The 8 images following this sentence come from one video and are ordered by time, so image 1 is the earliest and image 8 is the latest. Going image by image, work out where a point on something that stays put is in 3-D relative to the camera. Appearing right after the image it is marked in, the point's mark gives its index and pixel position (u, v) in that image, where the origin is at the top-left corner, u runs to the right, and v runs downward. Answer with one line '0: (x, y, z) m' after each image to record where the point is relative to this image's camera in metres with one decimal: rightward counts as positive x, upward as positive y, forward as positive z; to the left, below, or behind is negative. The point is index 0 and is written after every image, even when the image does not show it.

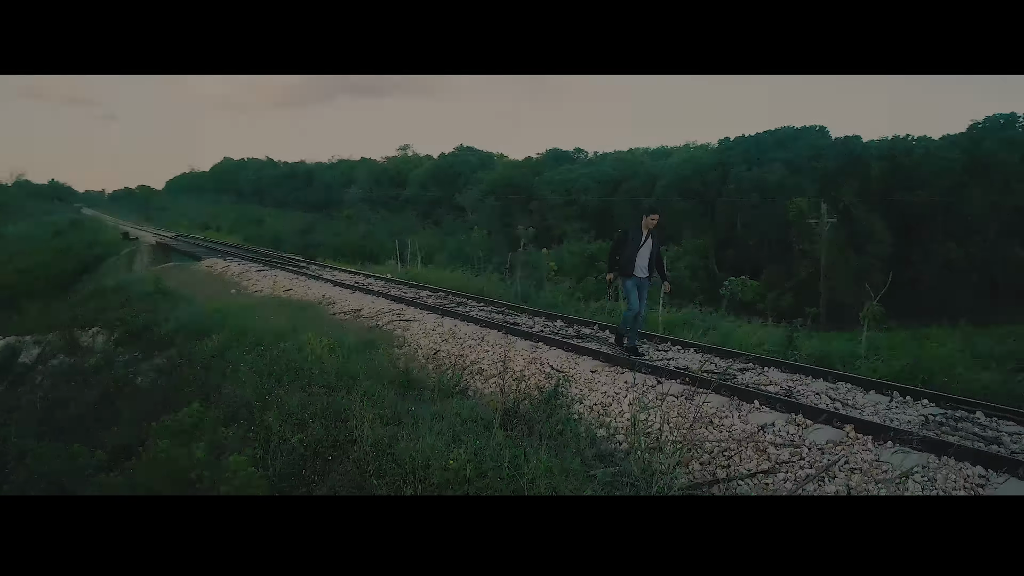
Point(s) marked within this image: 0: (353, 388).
0: (-1.3, -0.8, +6.2) m
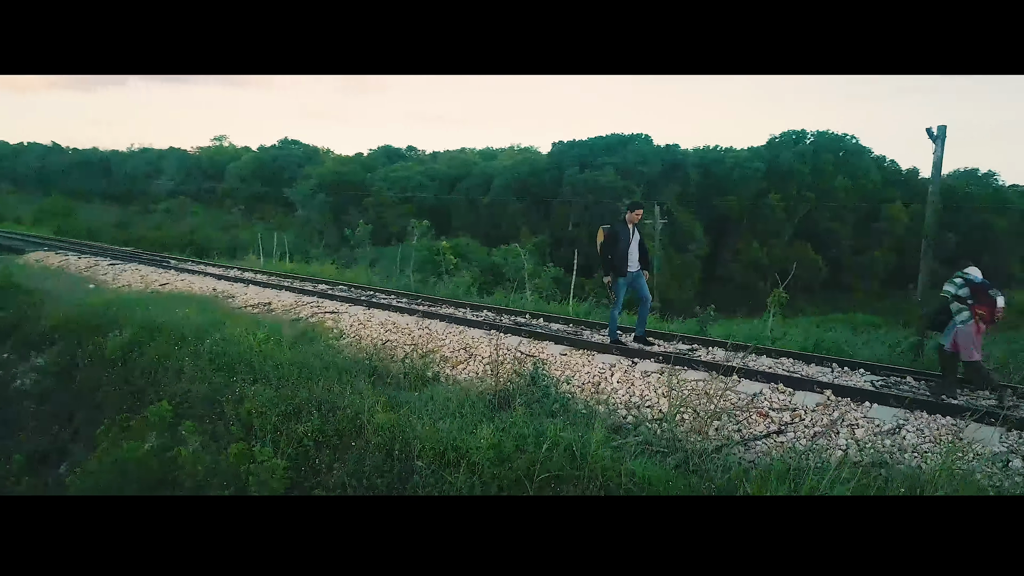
0: (-1.5, -0.7, +6.0) m
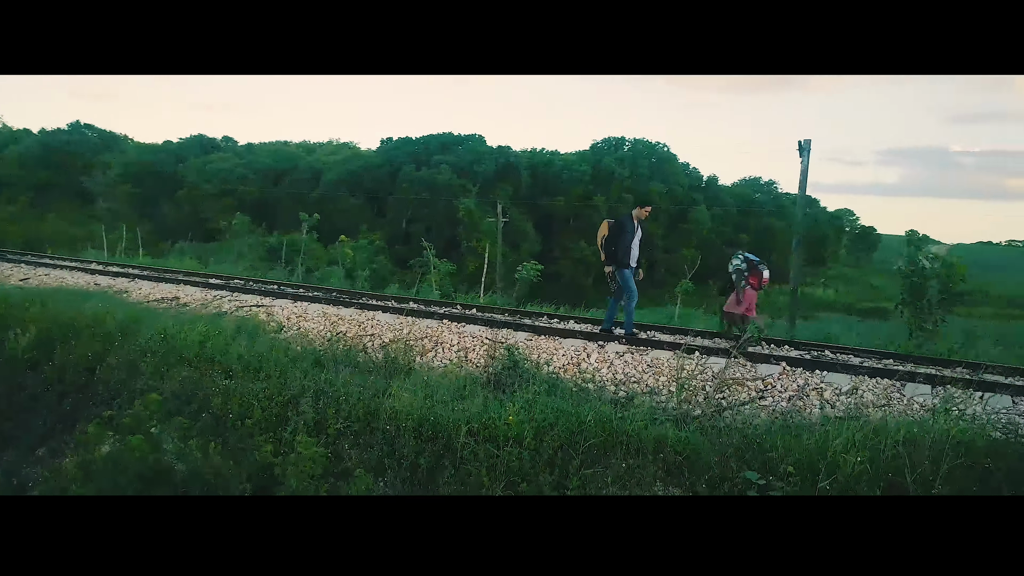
0: (-1.6, -0.7, +6.0) m
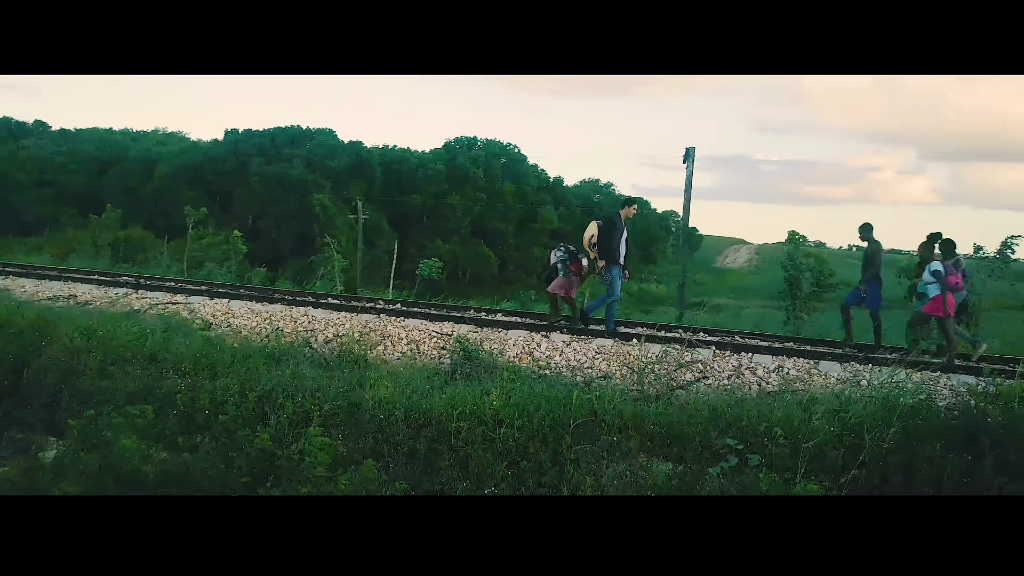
0: (-1.9, -0.6, +5.9) m
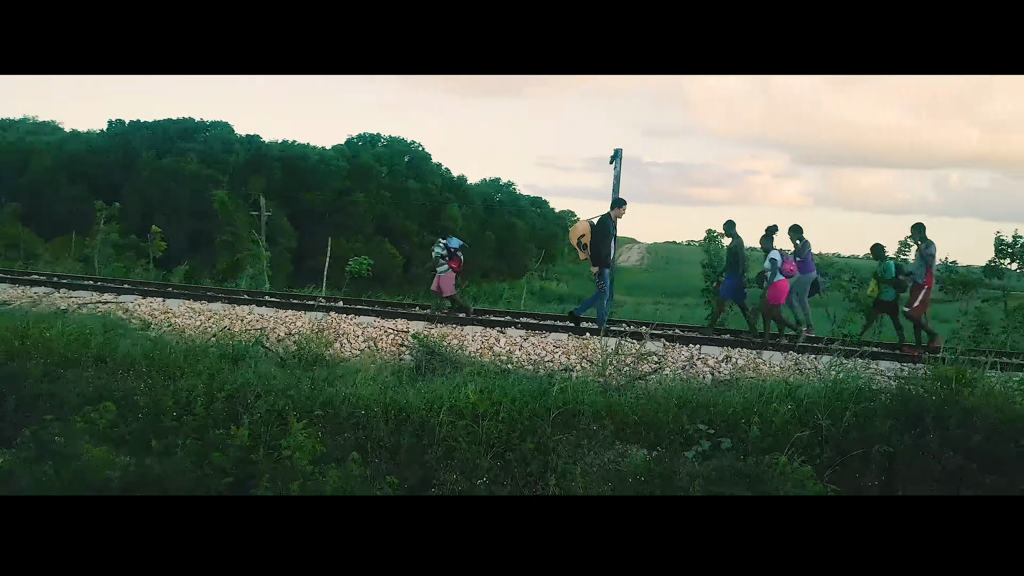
0: (-2.2, -0.6, +5.8) m
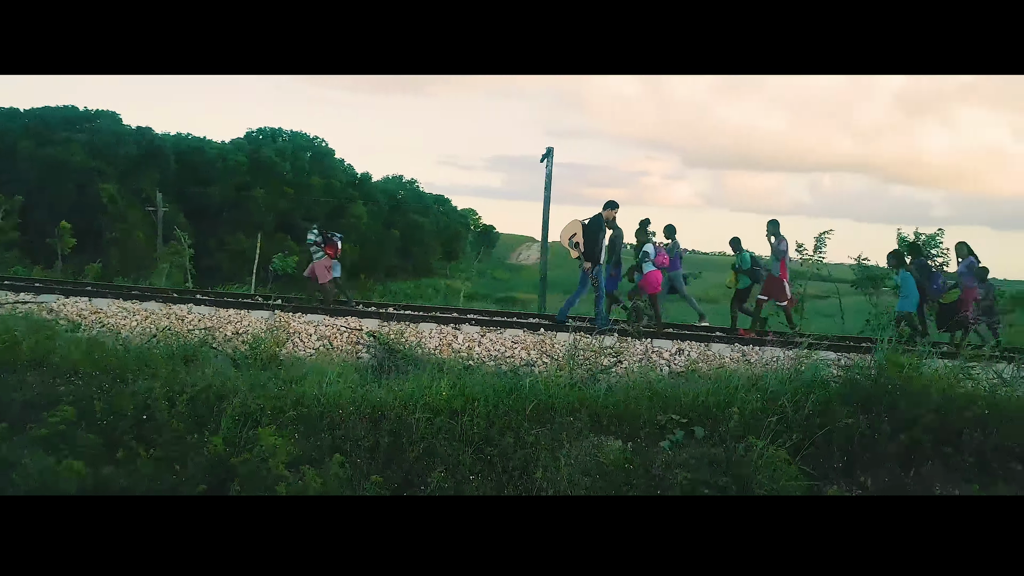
0: (-2.4, -0.6, +5.5) m
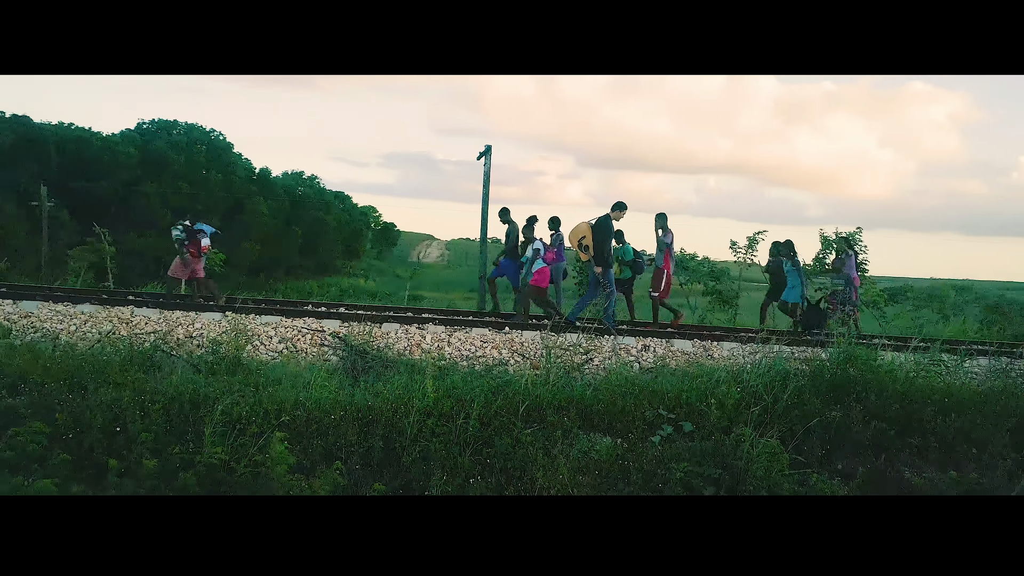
0: (-2.5, -0.6, +5.1) m
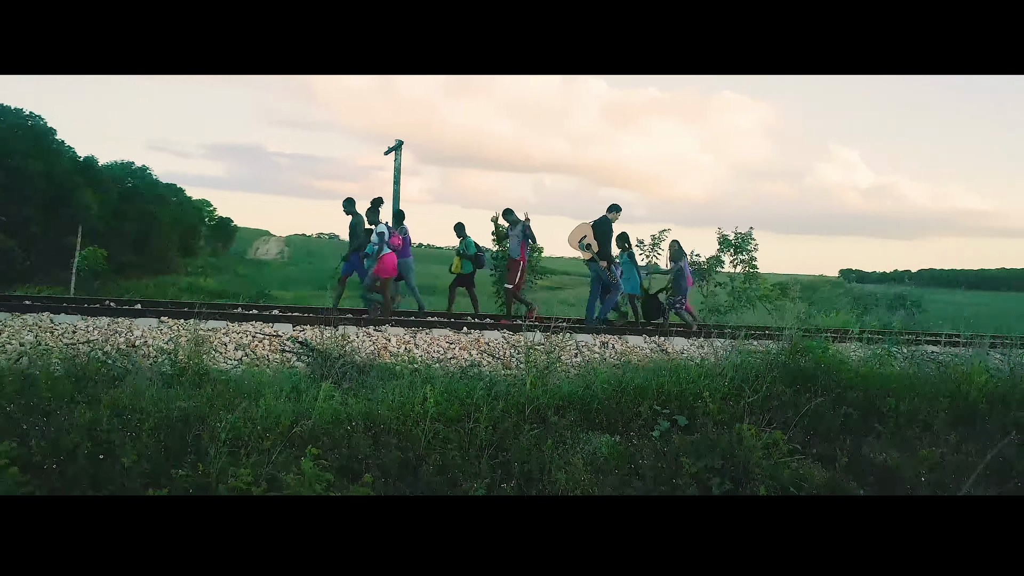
0: (-2.4, -0.6, +4.5) m
